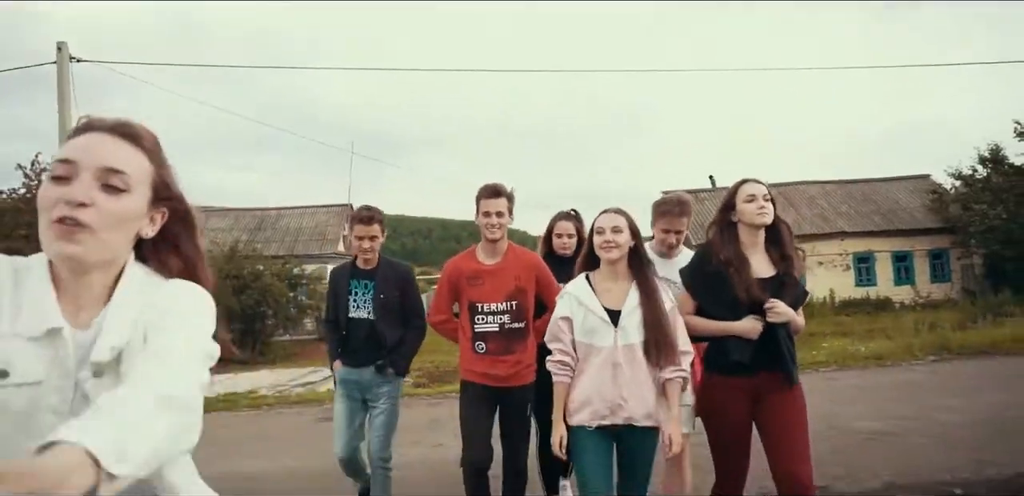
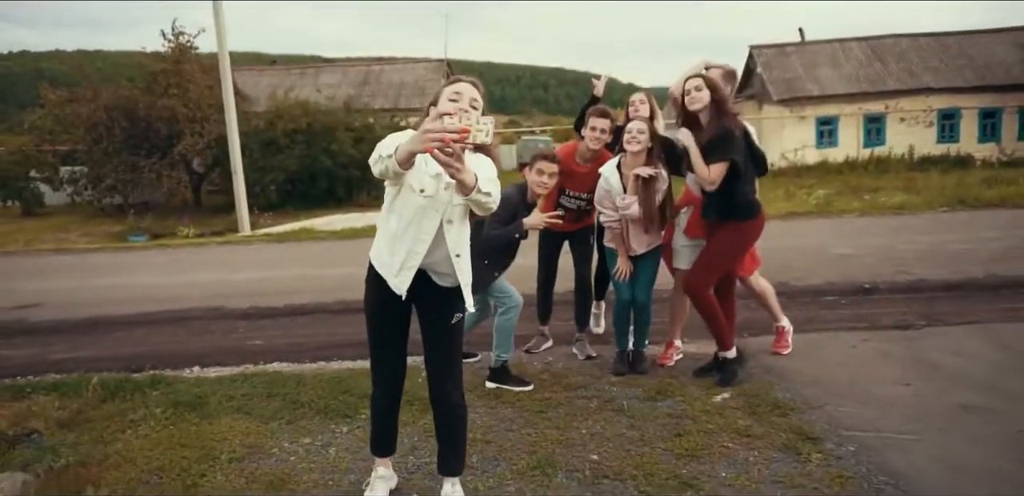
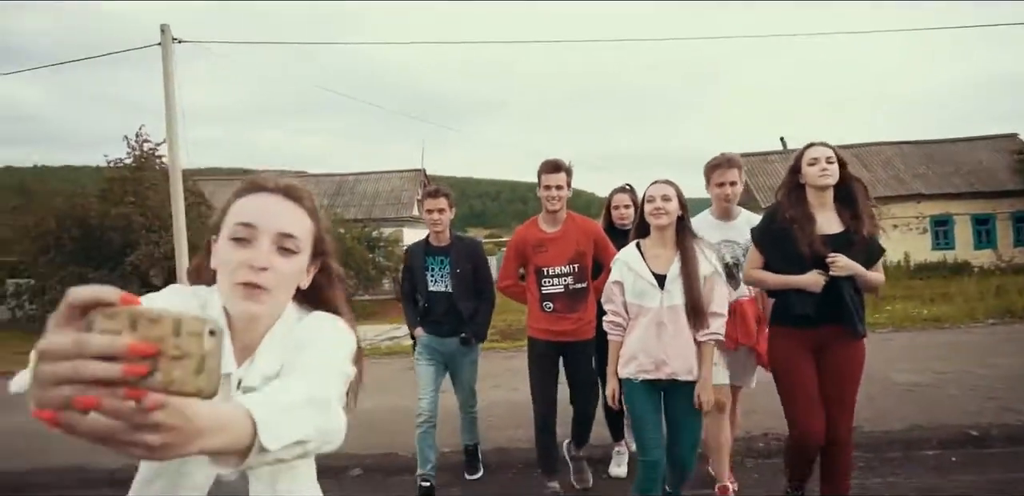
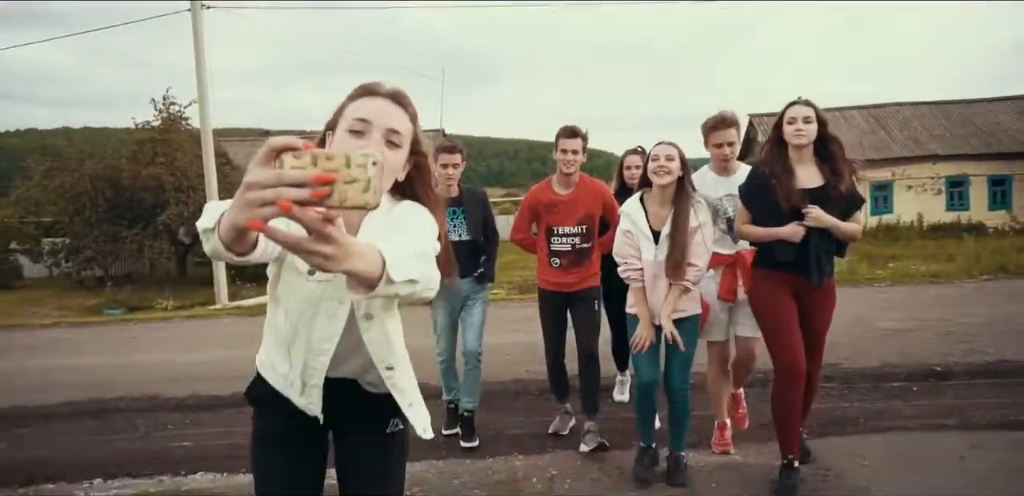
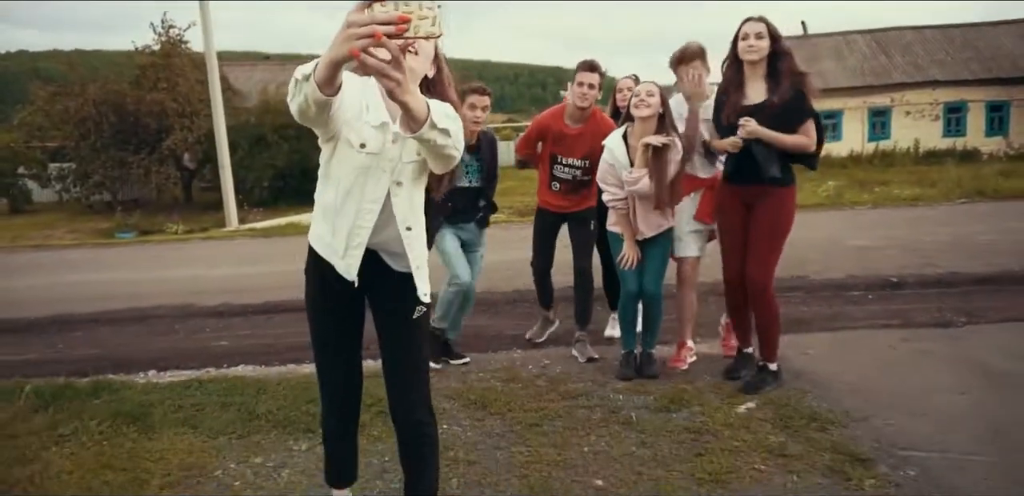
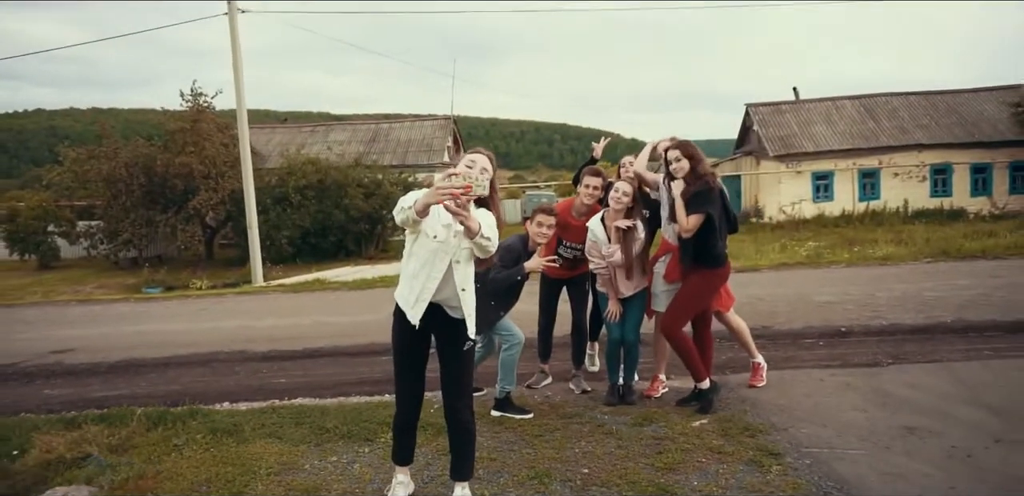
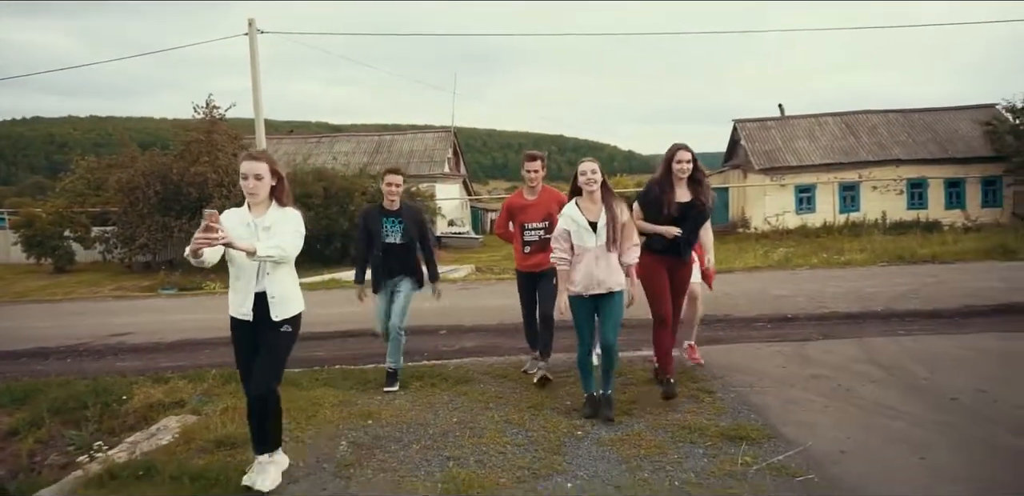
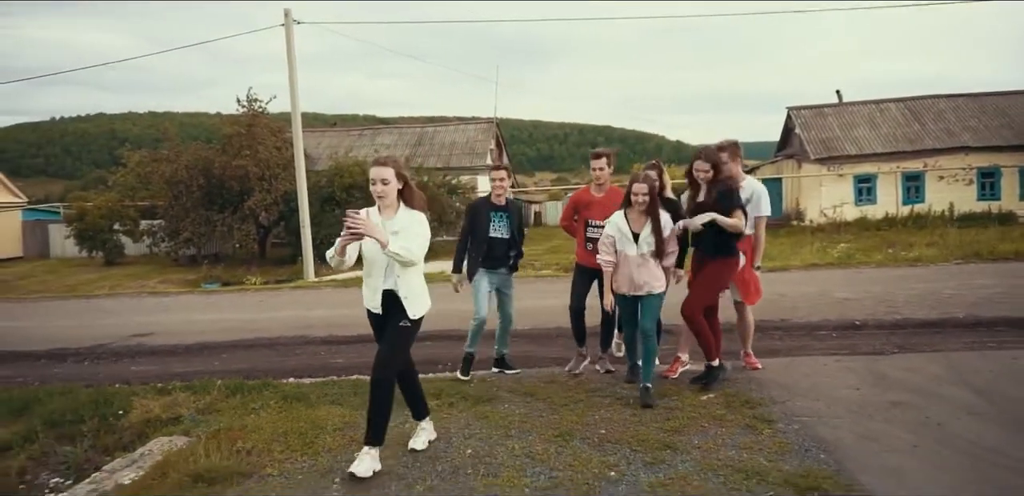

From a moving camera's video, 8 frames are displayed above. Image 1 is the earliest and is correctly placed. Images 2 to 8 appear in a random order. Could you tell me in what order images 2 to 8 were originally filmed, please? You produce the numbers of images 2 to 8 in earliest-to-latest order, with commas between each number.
3, 4, 5, 2, 6, 8, 7
